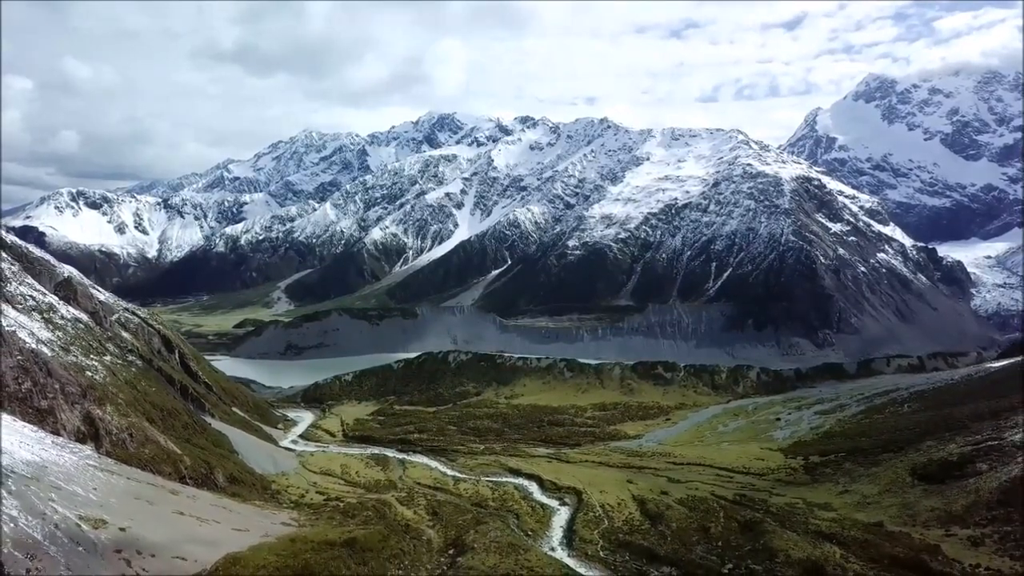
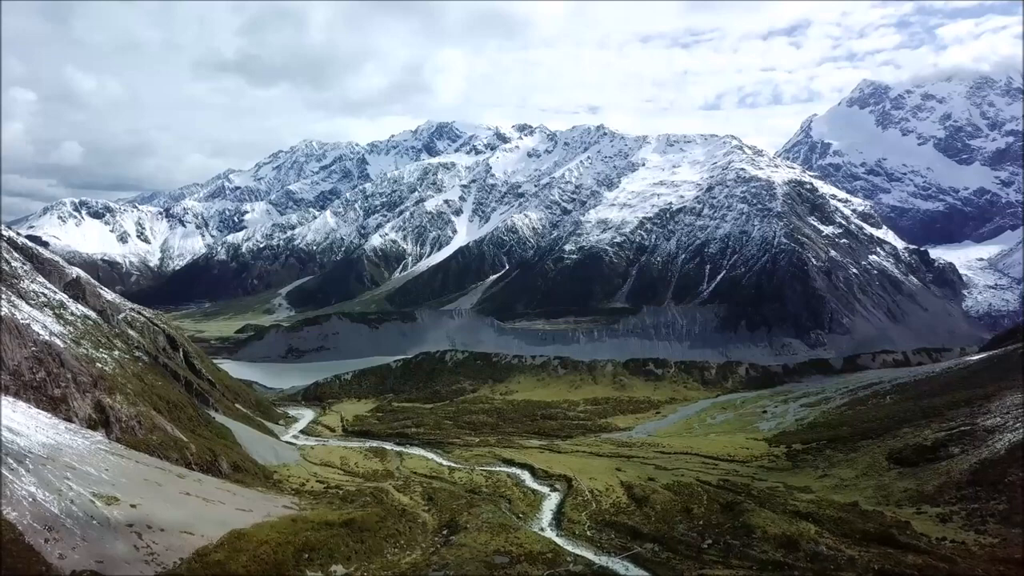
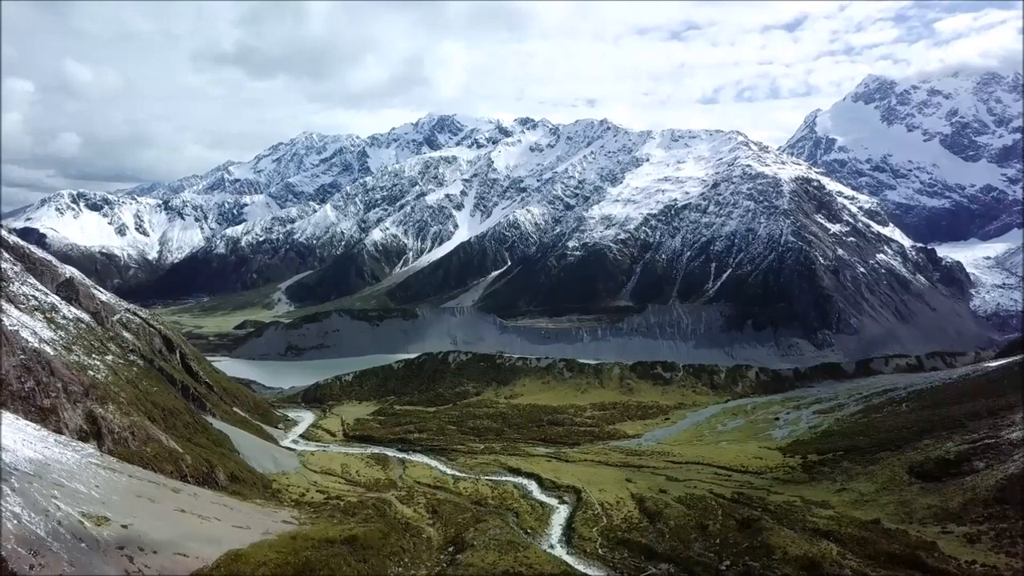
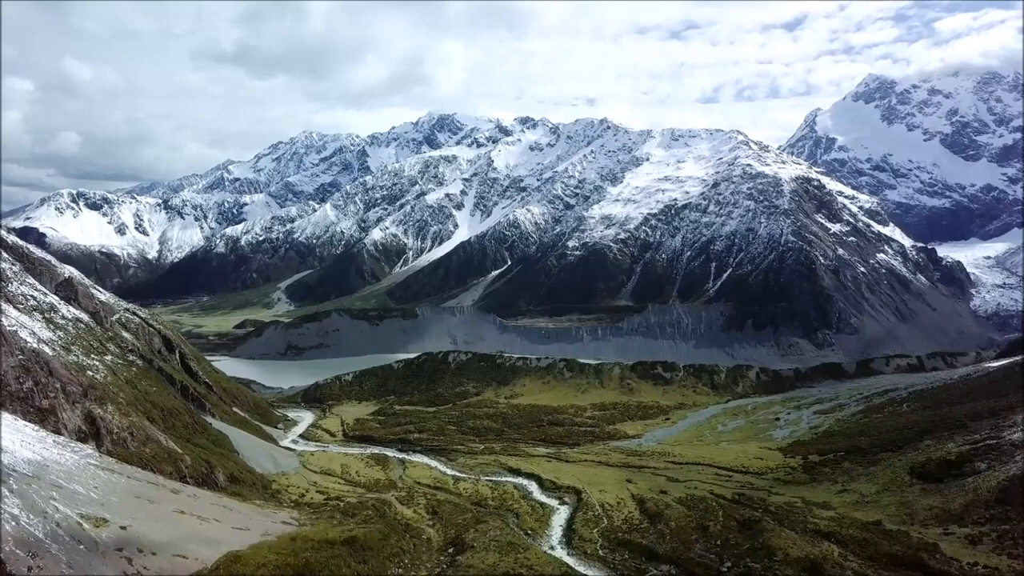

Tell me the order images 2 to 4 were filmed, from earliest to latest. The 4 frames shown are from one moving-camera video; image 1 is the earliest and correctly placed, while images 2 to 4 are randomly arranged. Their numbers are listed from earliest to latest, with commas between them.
4, 3, 2
